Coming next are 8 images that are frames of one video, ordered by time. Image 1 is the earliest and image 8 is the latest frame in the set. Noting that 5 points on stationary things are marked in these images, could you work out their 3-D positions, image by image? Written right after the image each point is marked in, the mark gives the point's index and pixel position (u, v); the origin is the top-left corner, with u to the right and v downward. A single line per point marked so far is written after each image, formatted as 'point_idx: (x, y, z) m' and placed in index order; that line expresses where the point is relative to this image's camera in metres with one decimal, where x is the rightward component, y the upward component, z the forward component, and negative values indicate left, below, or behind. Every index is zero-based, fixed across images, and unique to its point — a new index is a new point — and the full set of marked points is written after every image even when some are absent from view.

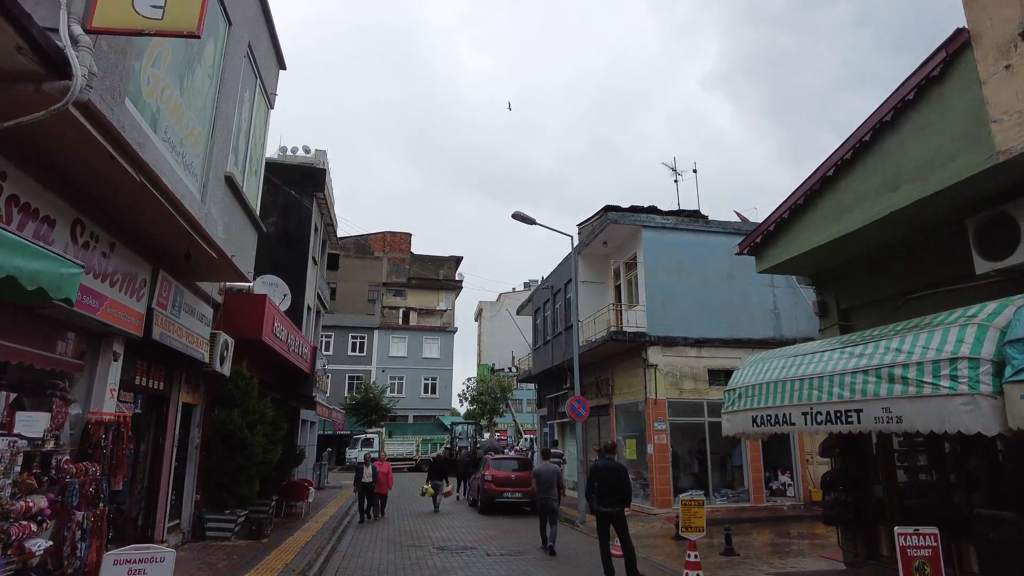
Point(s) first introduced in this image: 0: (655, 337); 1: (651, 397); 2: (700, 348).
0: (+3.8, -1.3, +16.9) m
1: (+3.5, -2.8, +16.5) m
2: (+5.0, -1.6, +17.2) m
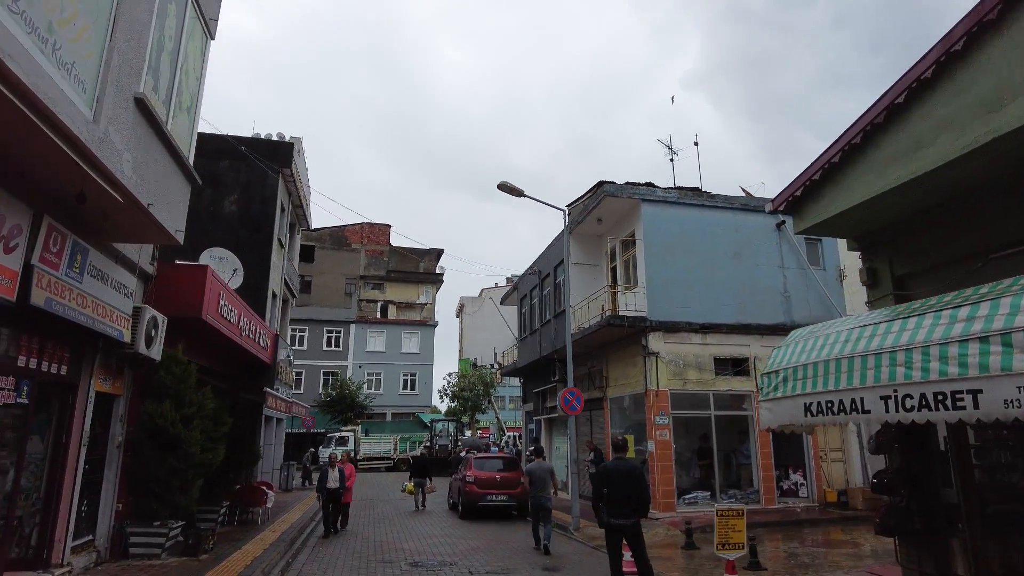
0: (+3.4, -0.8, +15.2) m
1: (+3.2, -2.3, +14.9) m
2: (+4.7, -1.1, +15.6) m
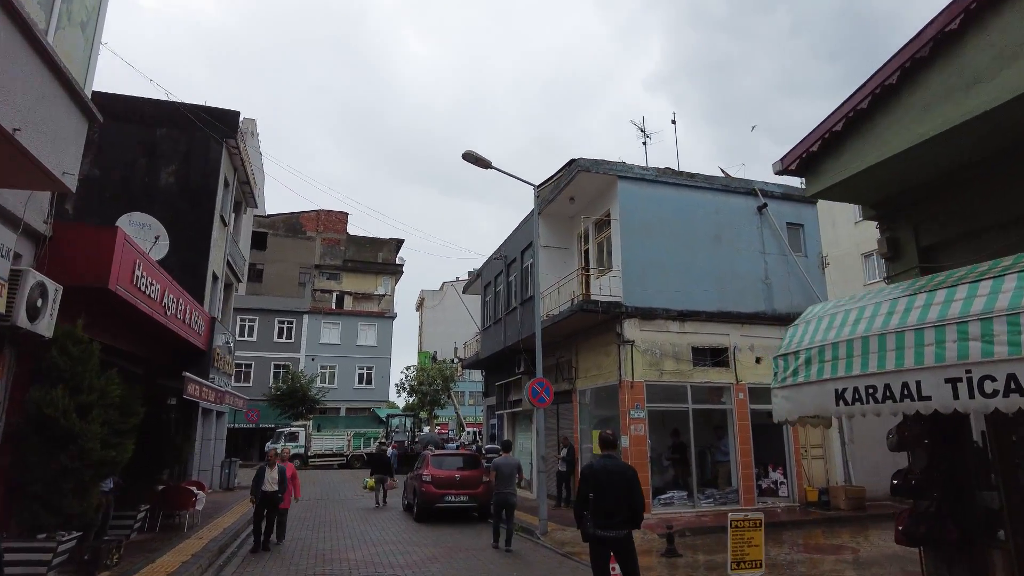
0: (+2.6, -0.4, +14.1) m
1: (+2.4, -1.9, +13.7) m
2: (+3.8, -0.8, +14.5) m
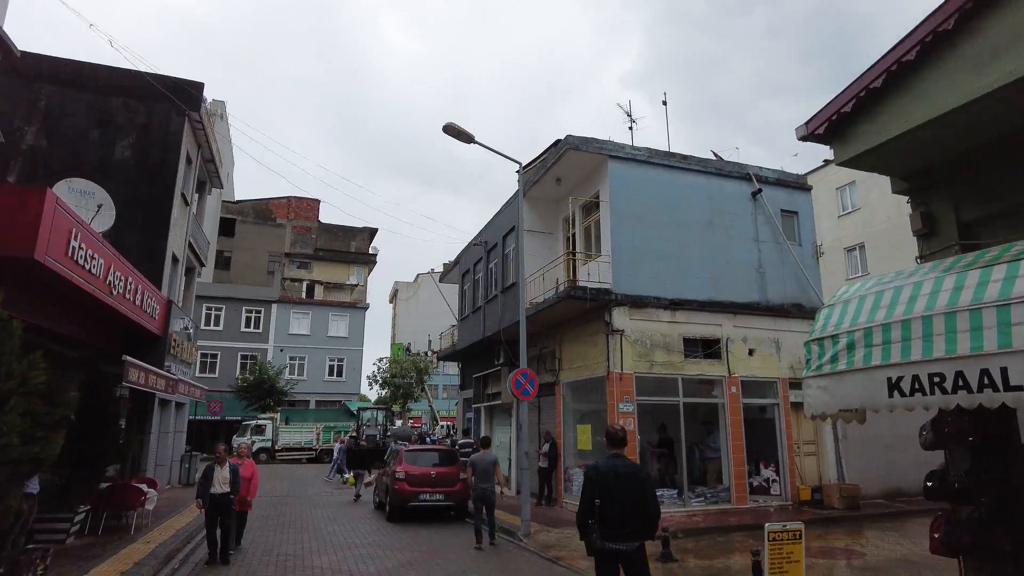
0: (+2.3, -0.1, +13.2) m
1: (+2.1, -1.7, +12.9) m
2: (+3.5, -0.5, +13.7) m
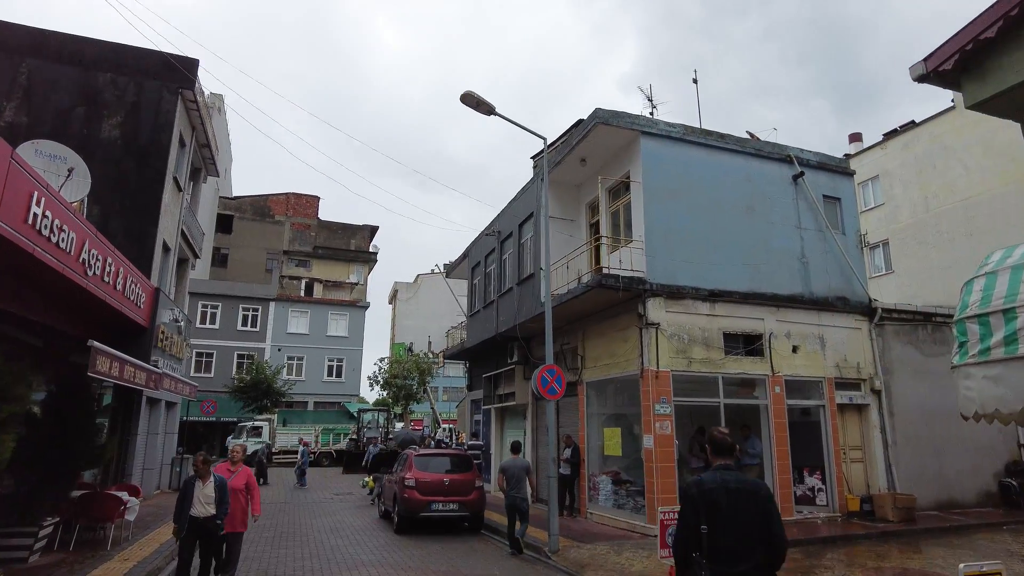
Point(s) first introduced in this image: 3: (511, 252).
0: (+2.7, +0.1, +12.0) m
1: (+2.5, -1.5, +11.6) m
2: (+3.9, -0.3, +12.5) m
3: (0.0, +0.9, +17.0) m
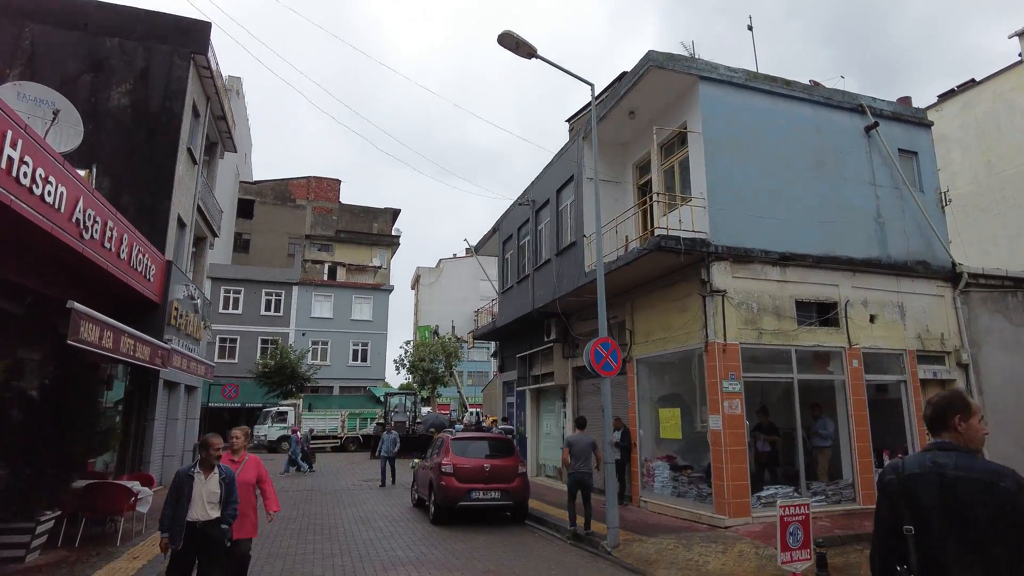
0: (+3.5, +0.7, +10.7) m
1: (+3.2, -0.8, +10.3) m
2: (+4.7, +0.4, +11.1) m
3: (+0.9, +1.6, +15.8) m
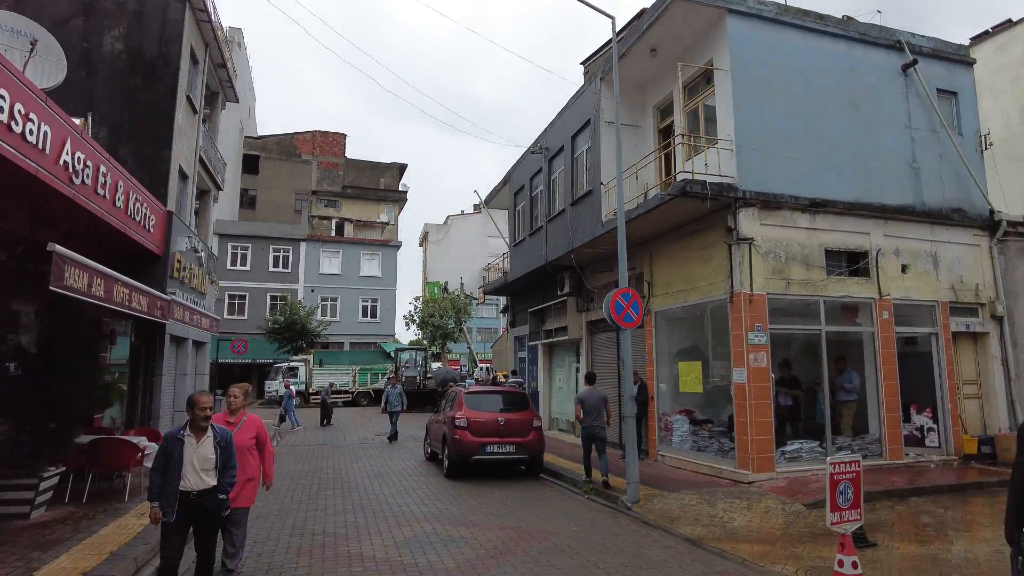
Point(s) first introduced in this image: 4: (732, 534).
0: (+3.7, +1.5, +10.1) m
1: (+3.5, -0.1, +9.9) m
2: (+4.9, +1.2, +10.6) m
3: (+1.2, +2.8, +15.1) m
4: (+2.5, -2.8, +7.3) m
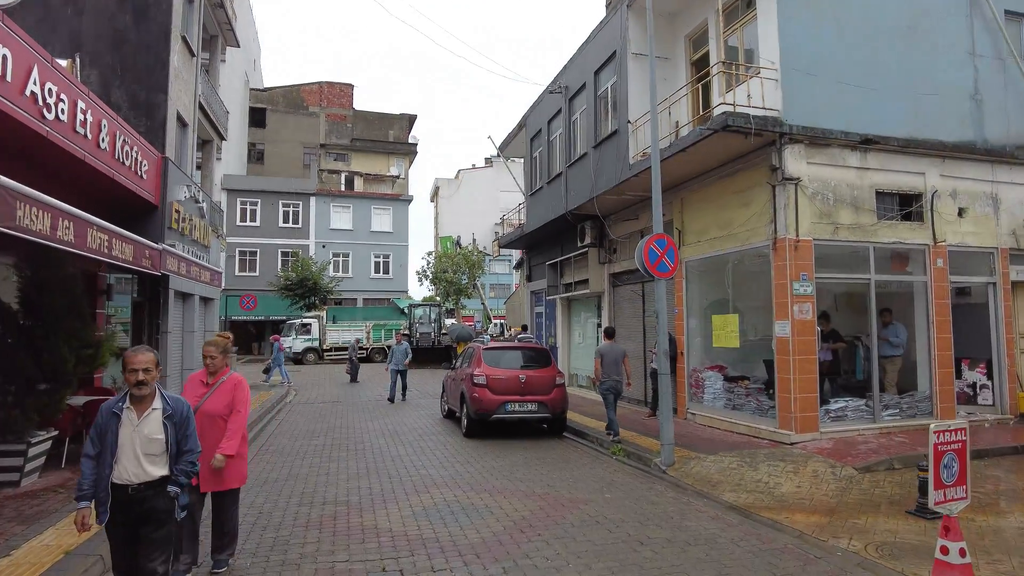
0: (+4.0, +2.3, +9.1) m
1: (+3.8, +0.7, +9.0) m
2: (+5.2, +2.0, +9.6) m
3: (+1.6, +3.9, +14.1) m
4: (+2.8, -2.2, +6.6) m
